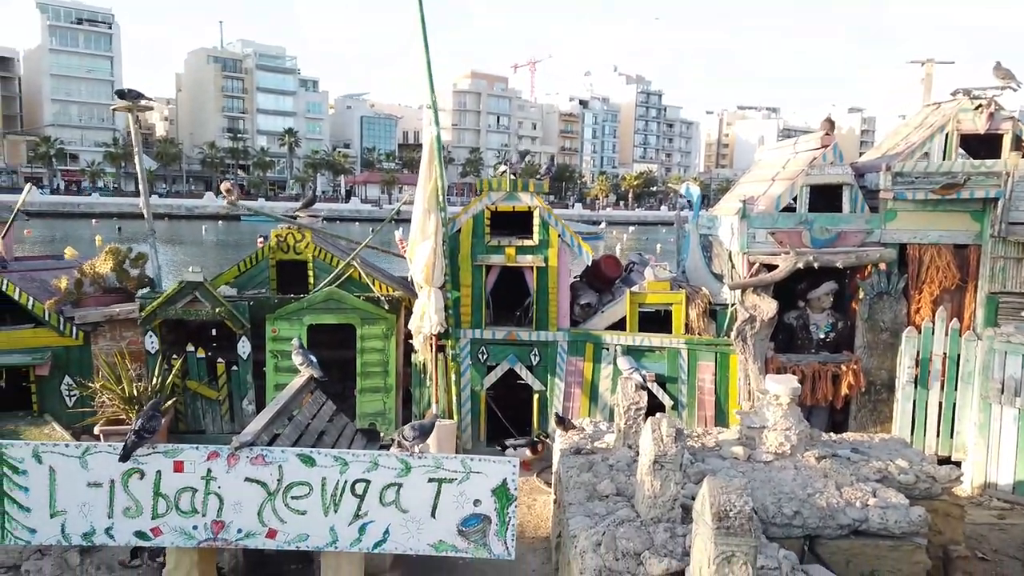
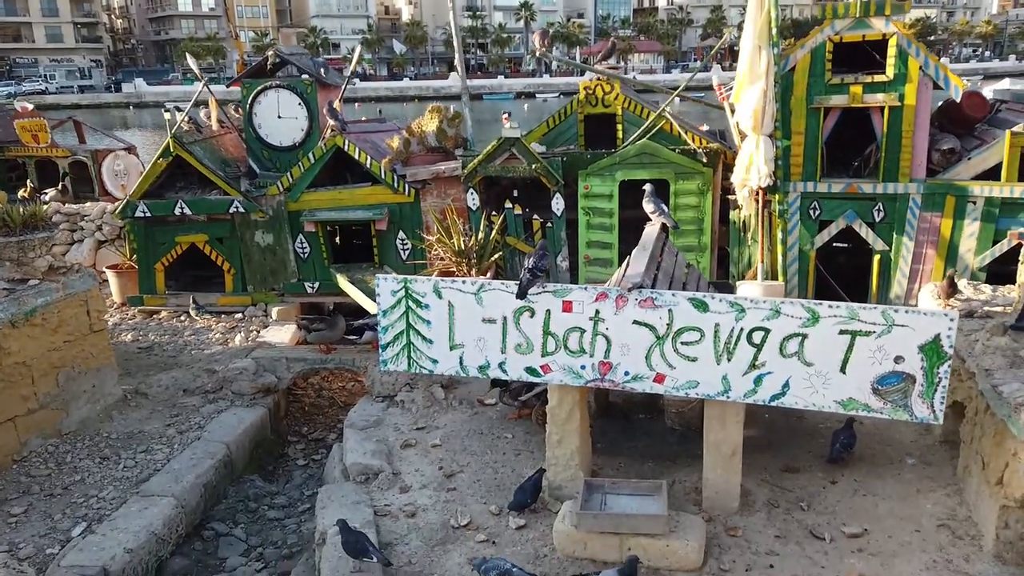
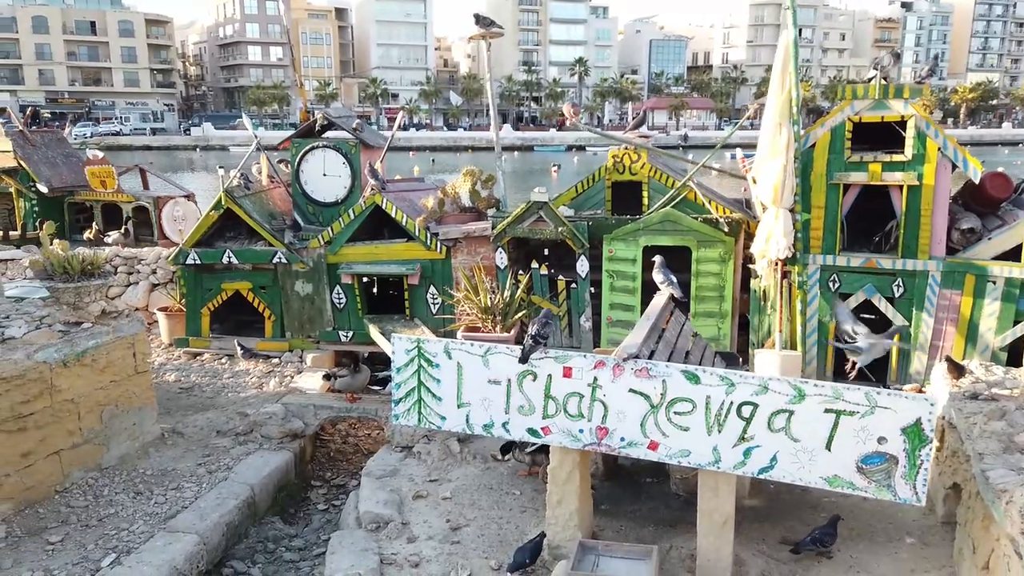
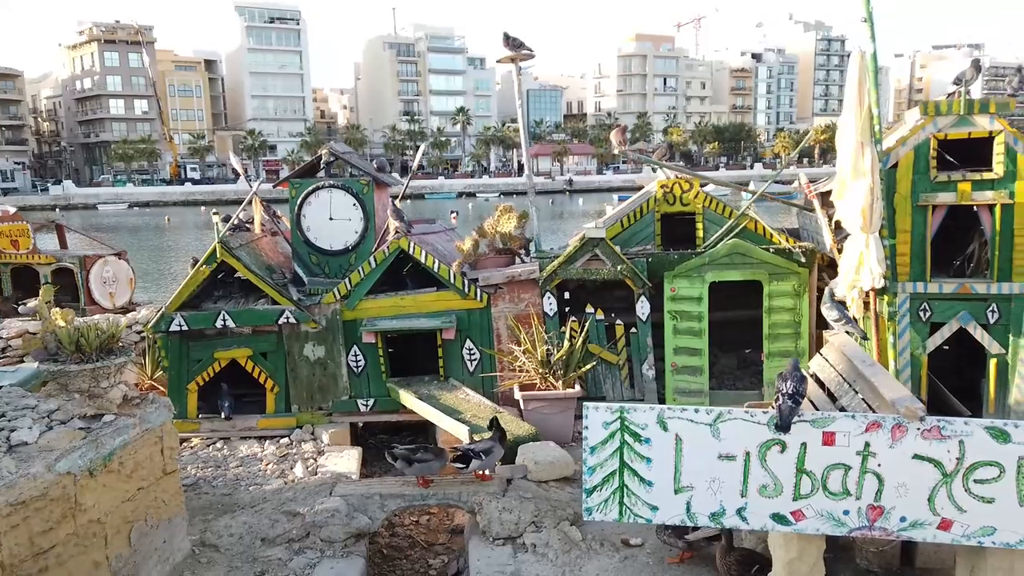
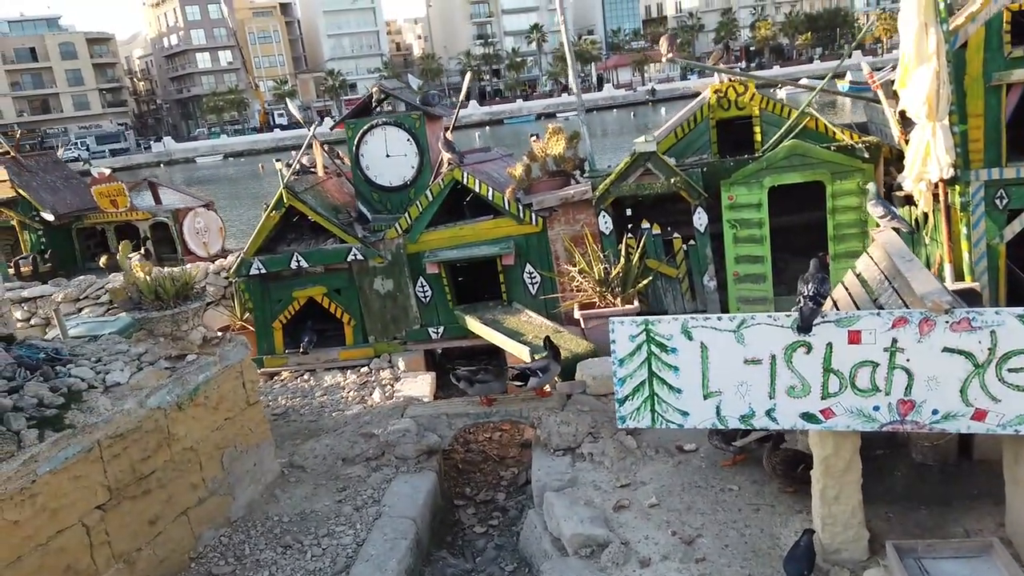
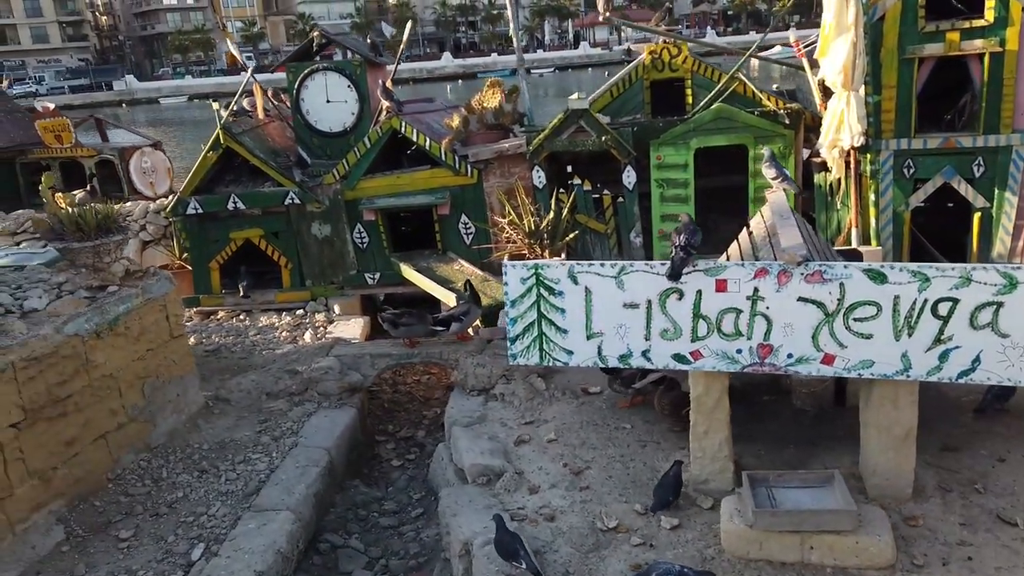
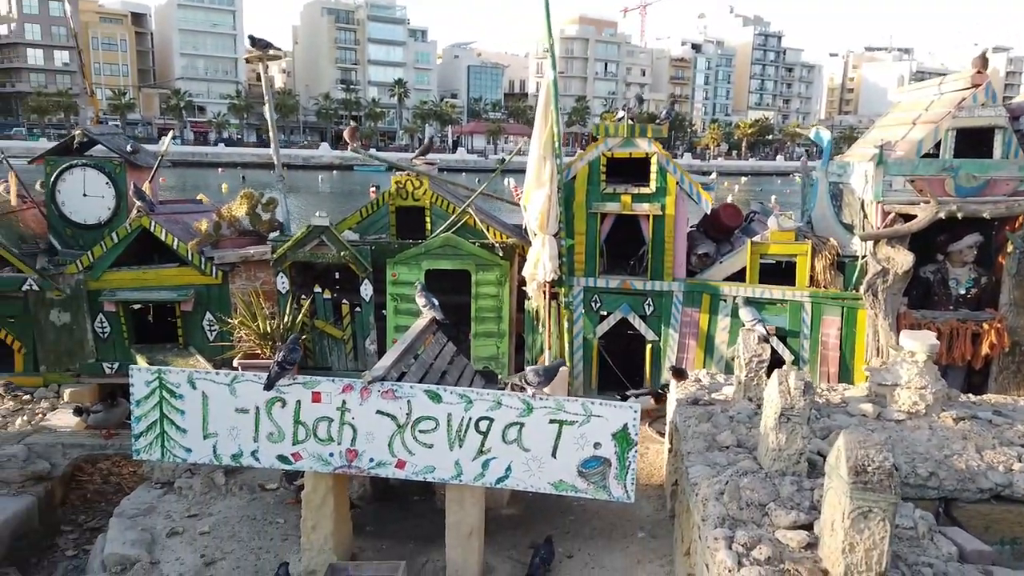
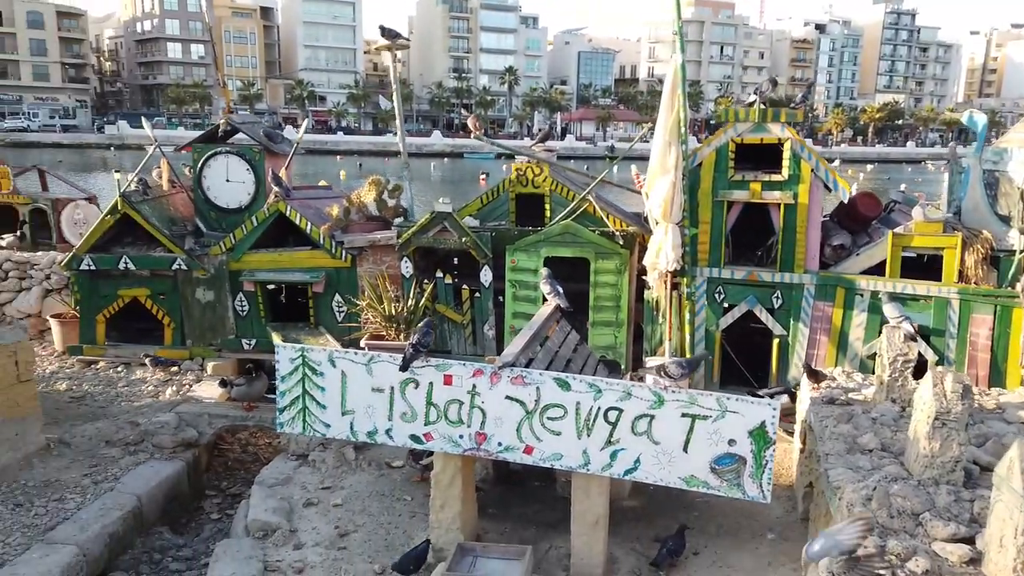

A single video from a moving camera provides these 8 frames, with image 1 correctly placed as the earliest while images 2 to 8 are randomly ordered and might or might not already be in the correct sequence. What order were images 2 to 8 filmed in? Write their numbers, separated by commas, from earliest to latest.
7, 8, 3, 2, 6, 5, 4
